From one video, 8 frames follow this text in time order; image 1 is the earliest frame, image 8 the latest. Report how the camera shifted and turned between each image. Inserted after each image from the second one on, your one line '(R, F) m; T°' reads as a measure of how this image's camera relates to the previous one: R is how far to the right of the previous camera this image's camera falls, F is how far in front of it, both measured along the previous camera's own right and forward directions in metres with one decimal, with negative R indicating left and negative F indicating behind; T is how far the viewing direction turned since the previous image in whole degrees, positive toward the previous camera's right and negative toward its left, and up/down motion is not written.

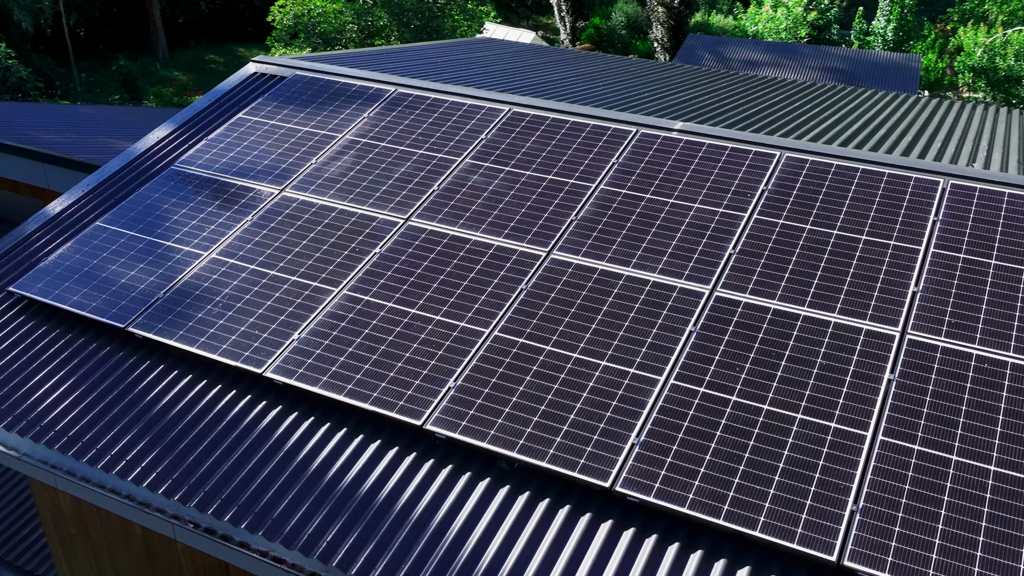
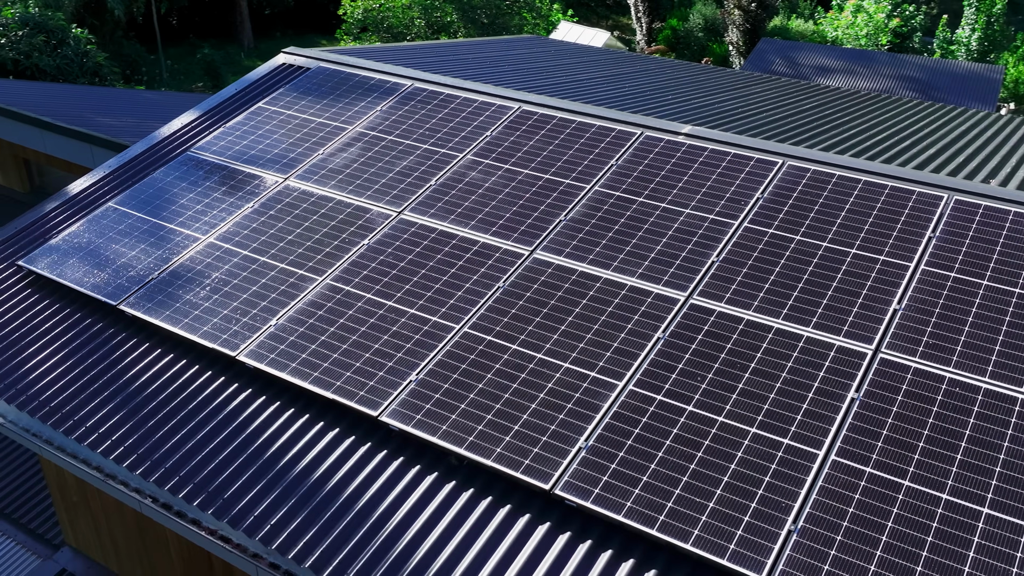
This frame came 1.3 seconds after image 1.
(+1.3, +0.1) m; -5°
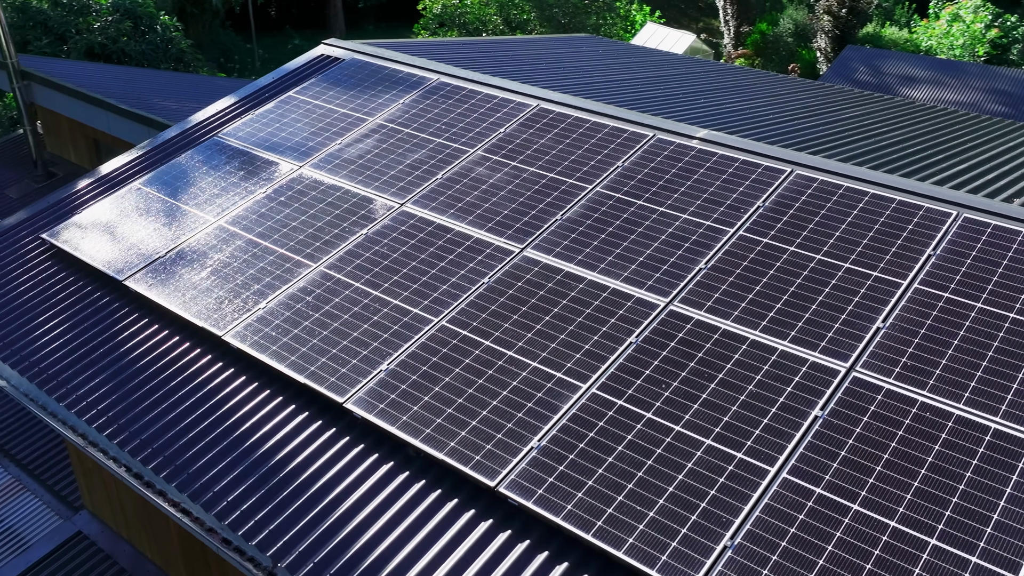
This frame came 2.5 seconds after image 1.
(+1.3, +0.1) m; -5°
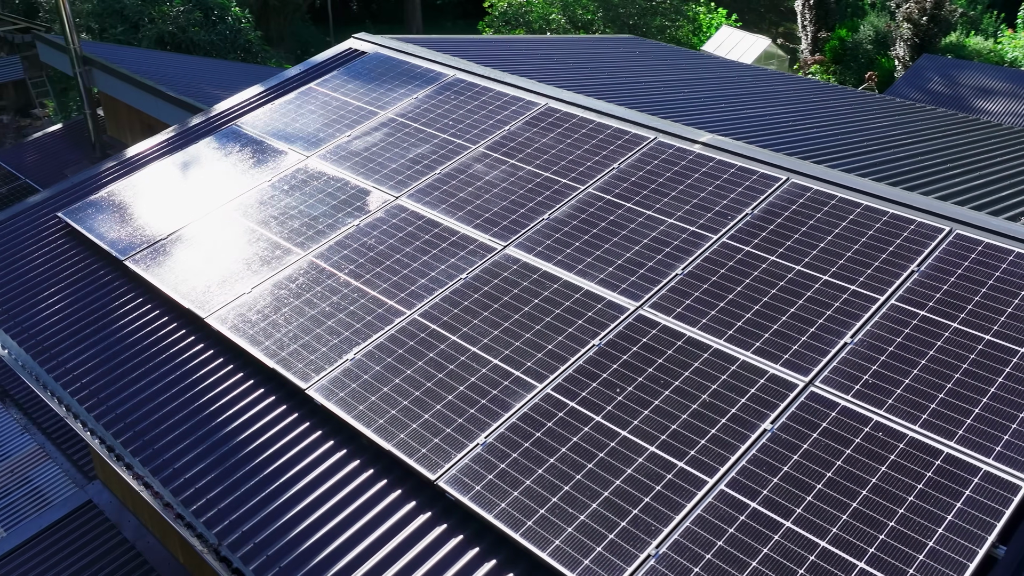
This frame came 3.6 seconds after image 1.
(+1.3, 0.0) m; -5°
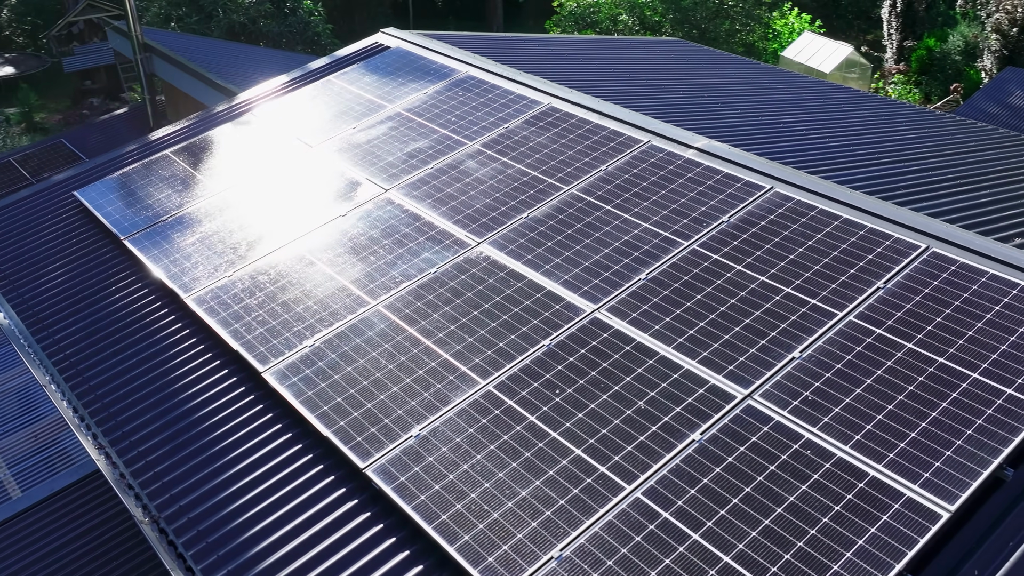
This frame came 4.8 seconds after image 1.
(+1.5, 0.0) m; -5°
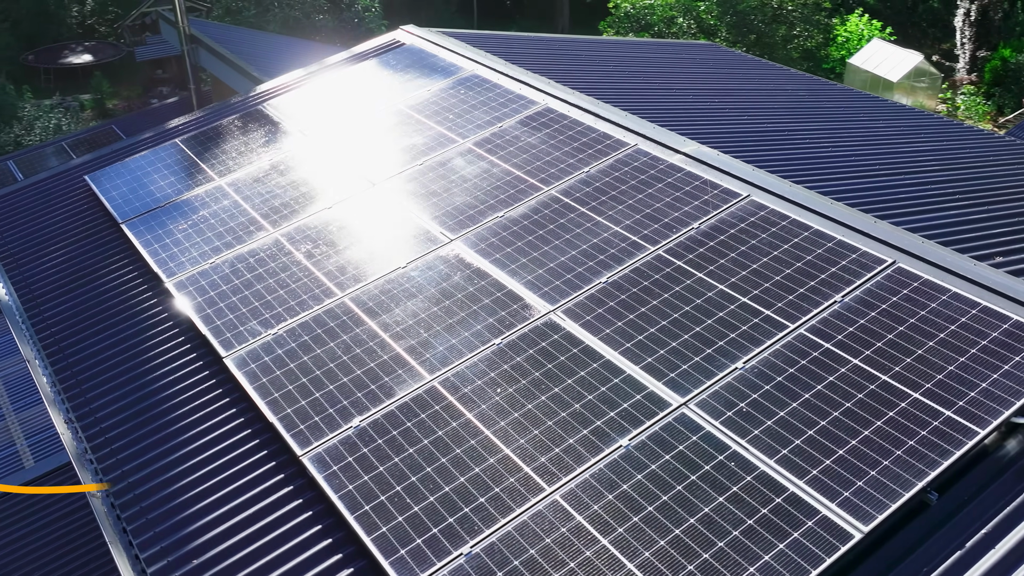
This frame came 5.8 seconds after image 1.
(+1.3, 0.0) m; -4°
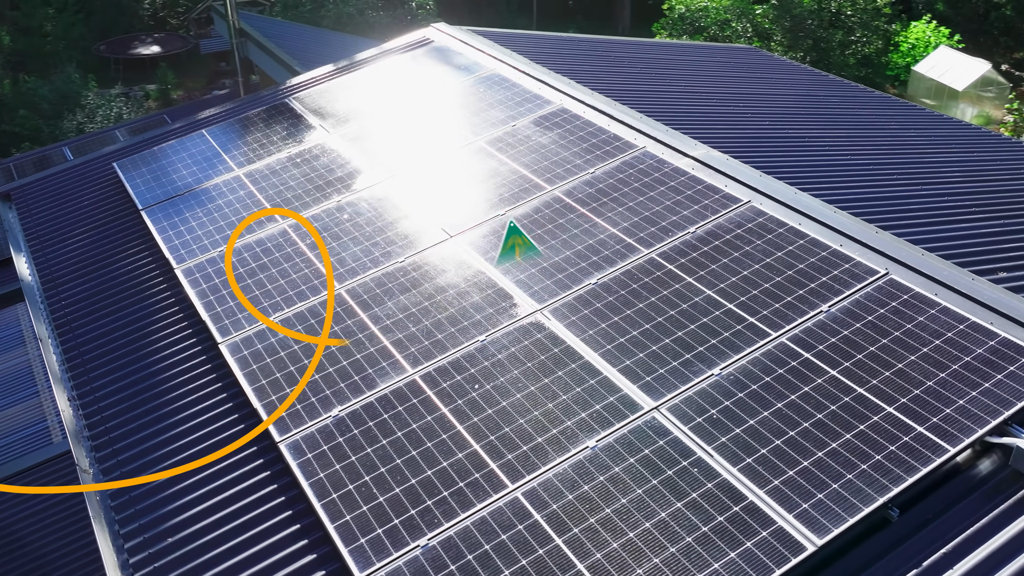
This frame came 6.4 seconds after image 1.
(+0.9, 0.0) m; -4°
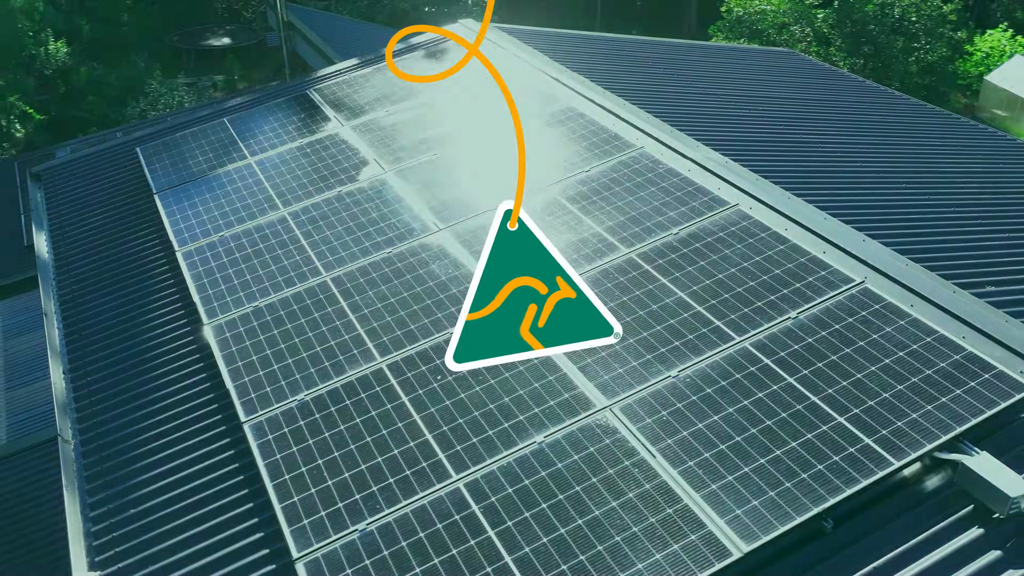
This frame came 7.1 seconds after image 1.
(+1.1, 0.0) m; -4°
